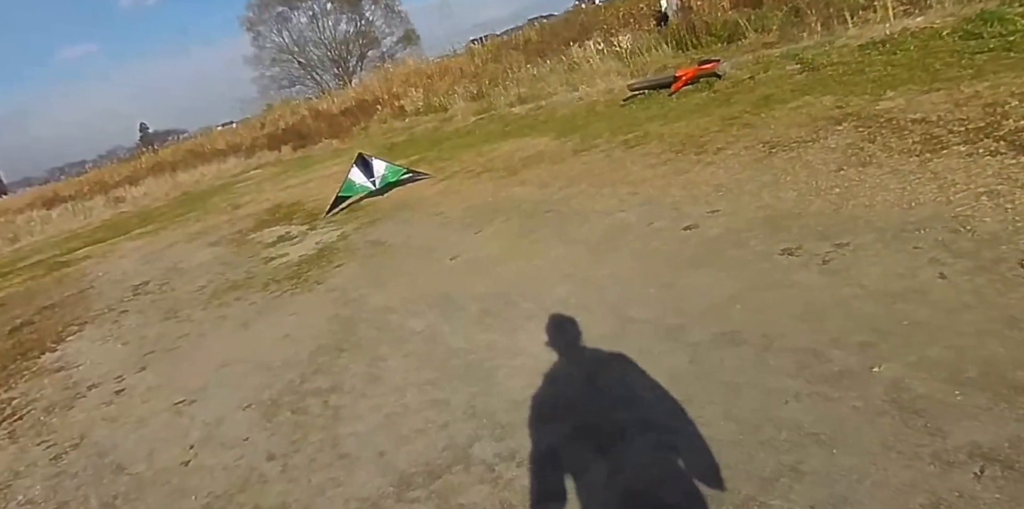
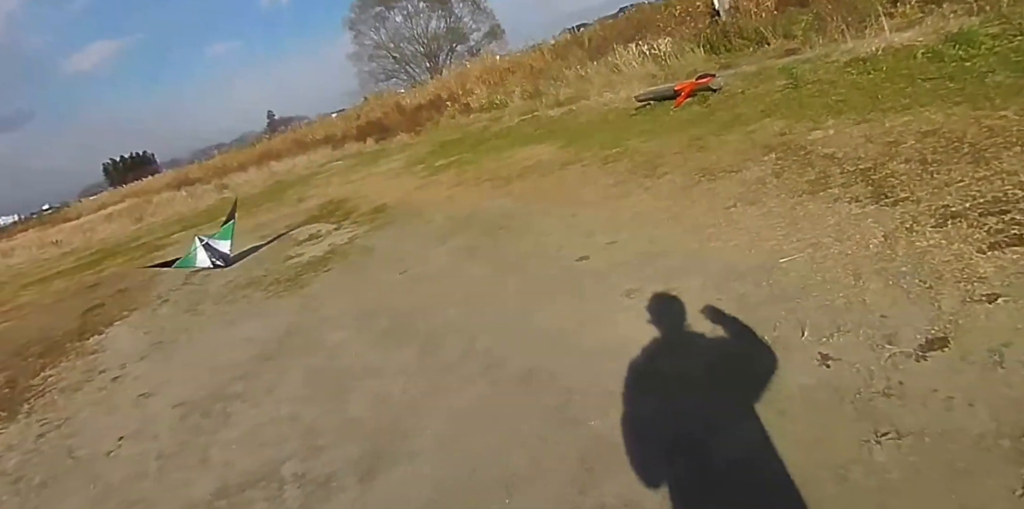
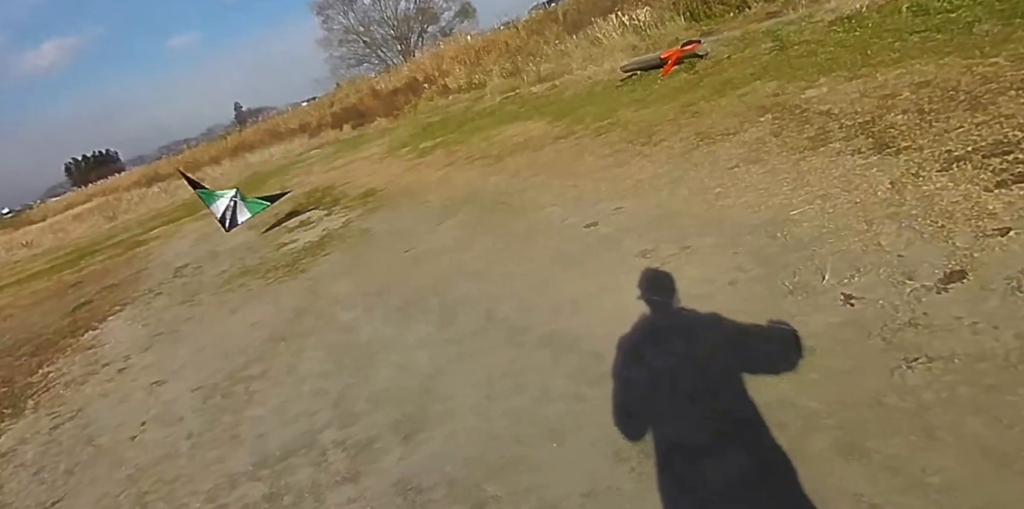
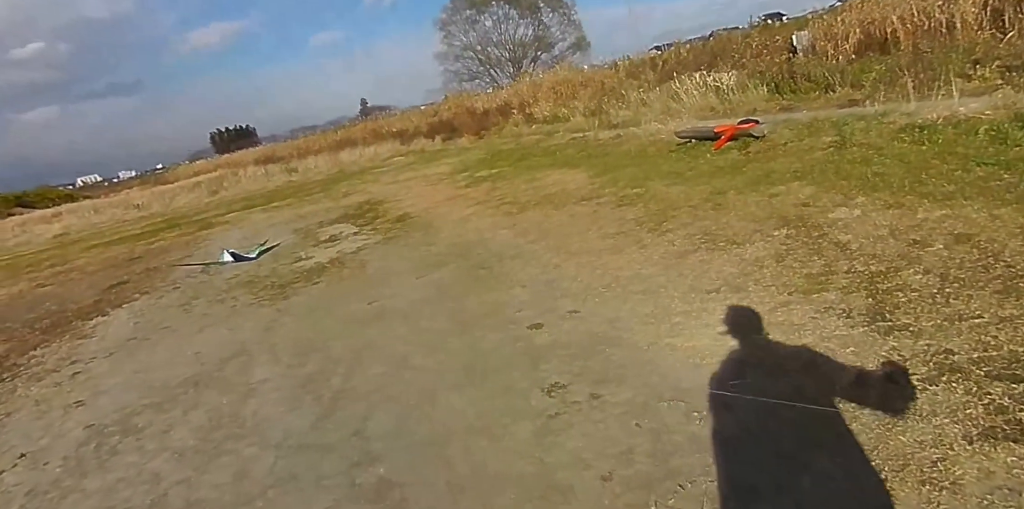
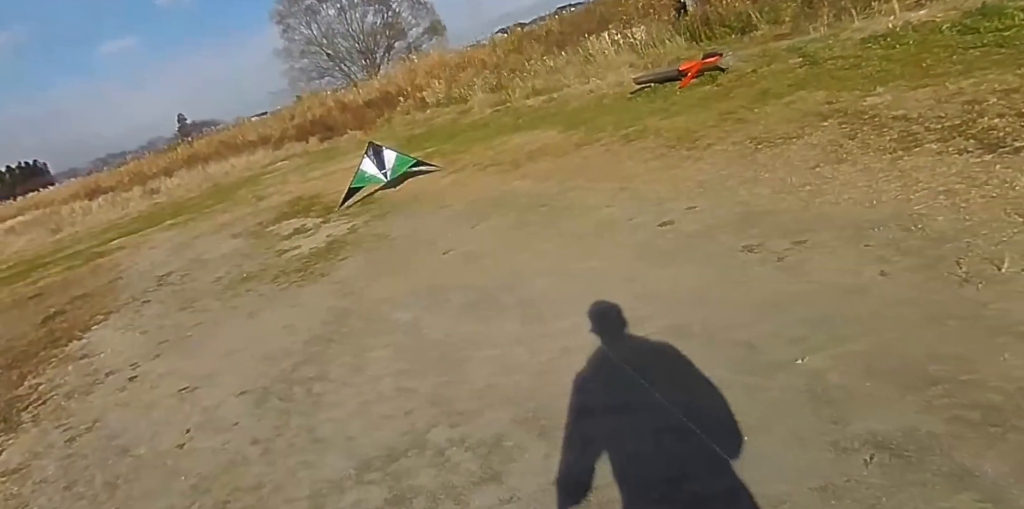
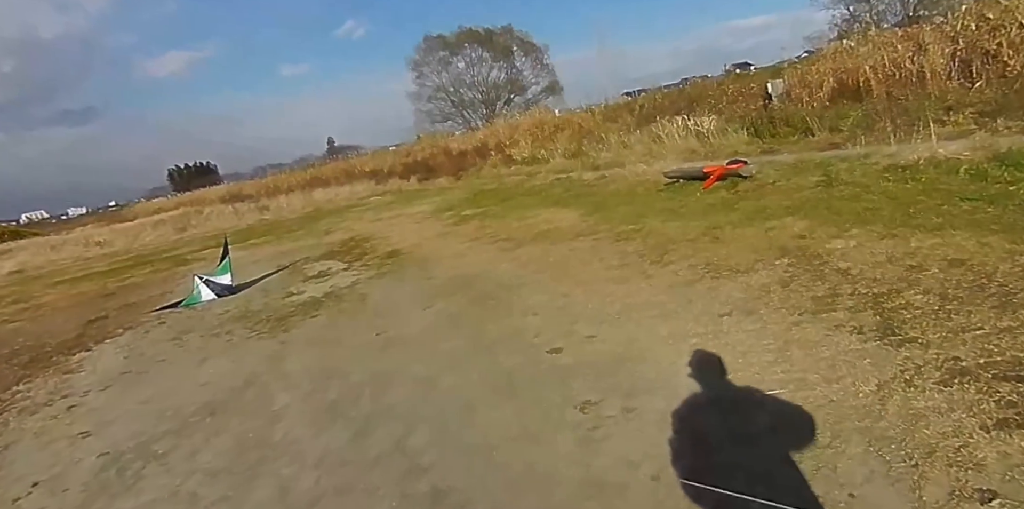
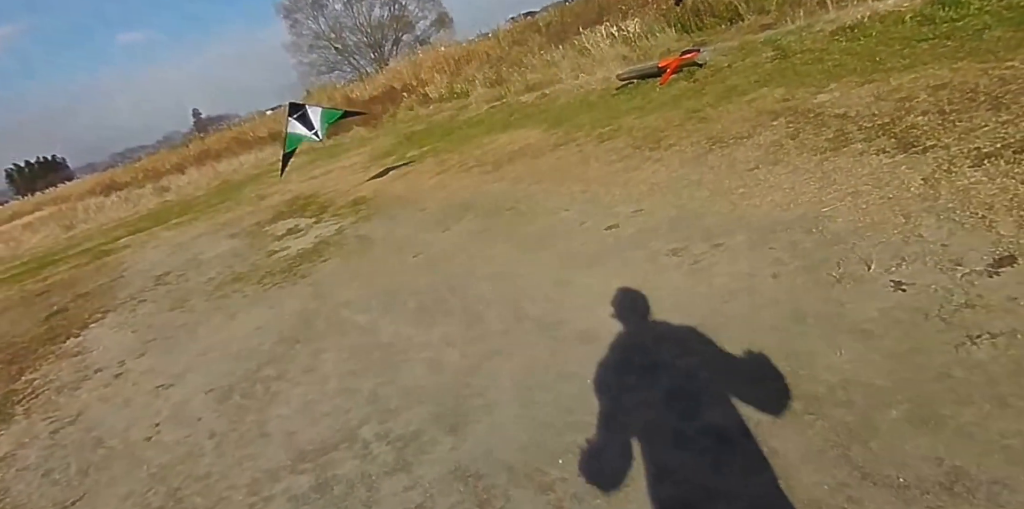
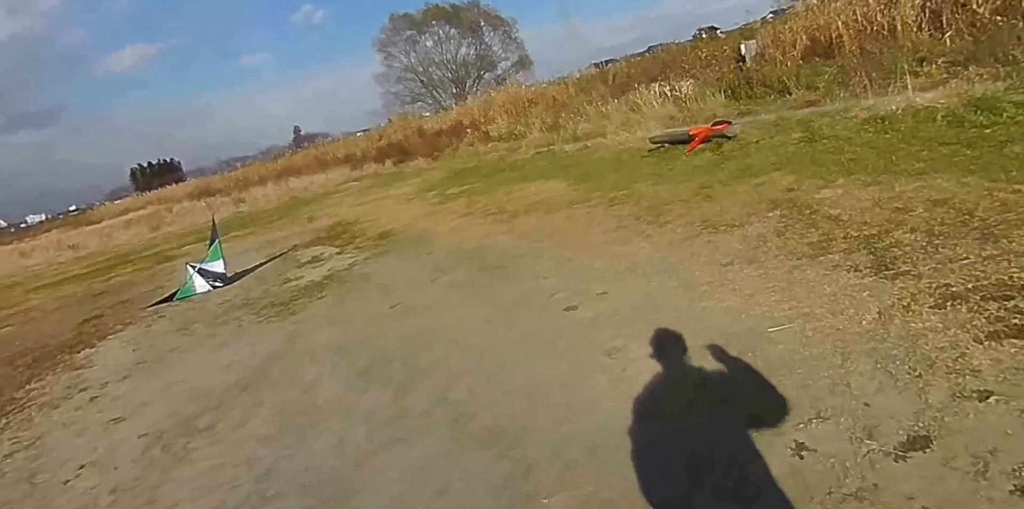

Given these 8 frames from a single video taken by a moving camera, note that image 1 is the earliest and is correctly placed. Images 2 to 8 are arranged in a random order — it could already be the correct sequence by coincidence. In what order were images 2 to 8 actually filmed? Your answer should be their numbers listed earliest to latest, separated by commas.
5, 7, 3, 2, 8, 6, 4
